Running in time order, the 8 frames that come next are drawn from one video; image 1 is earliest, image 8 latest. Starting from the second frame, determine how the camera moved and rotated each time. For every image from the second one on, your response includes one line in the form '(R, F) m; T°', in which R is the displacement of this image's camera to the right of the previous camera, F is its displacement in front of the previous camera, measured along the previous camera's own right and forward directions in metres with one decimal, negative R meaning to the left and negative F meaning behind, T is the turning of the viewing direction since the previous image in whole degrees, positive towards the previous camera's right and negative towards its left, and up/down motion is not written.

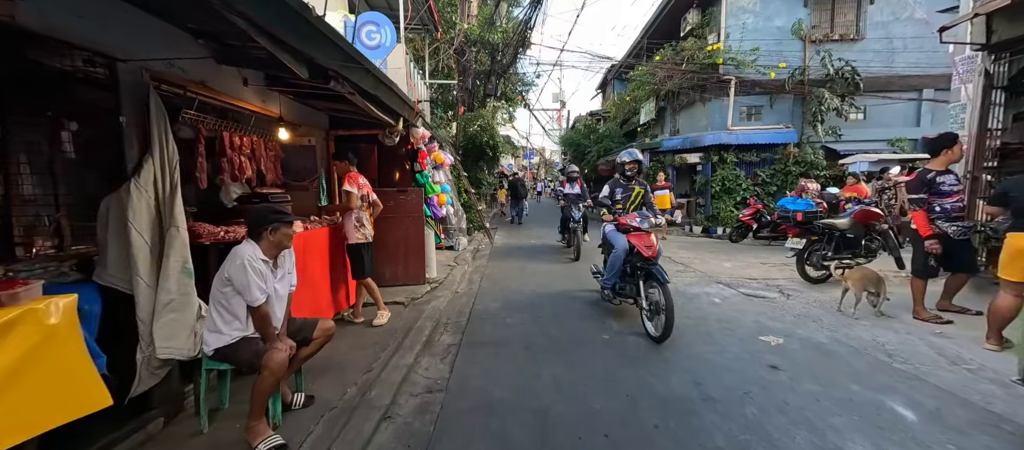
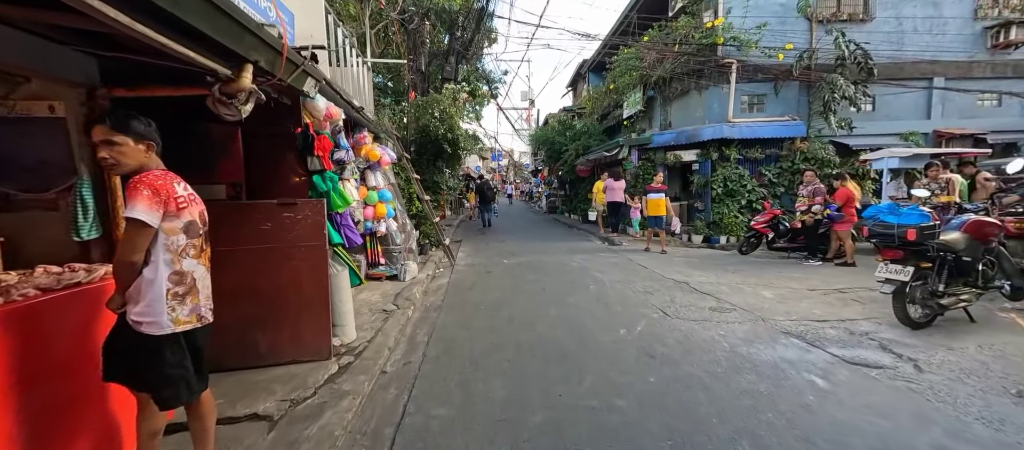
(+0.1, +2.1) m; +4°
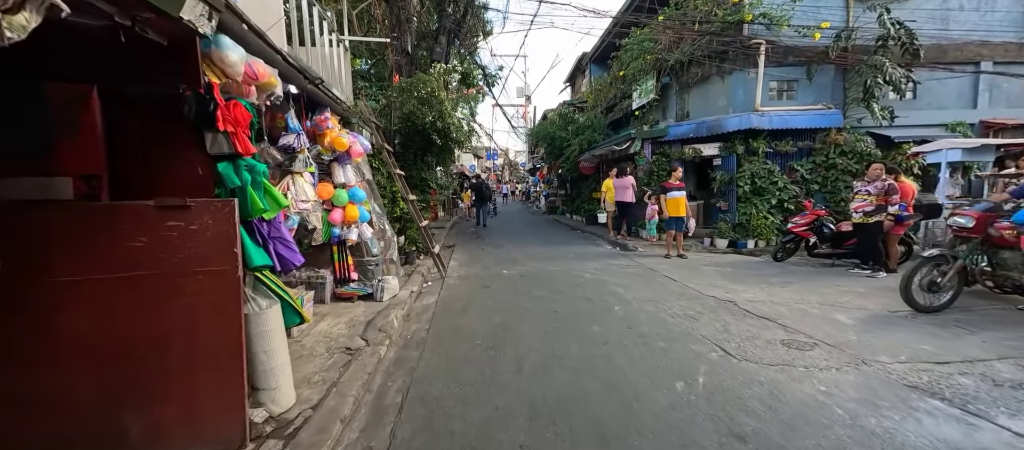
(-0.1, +1.2) m; +1°
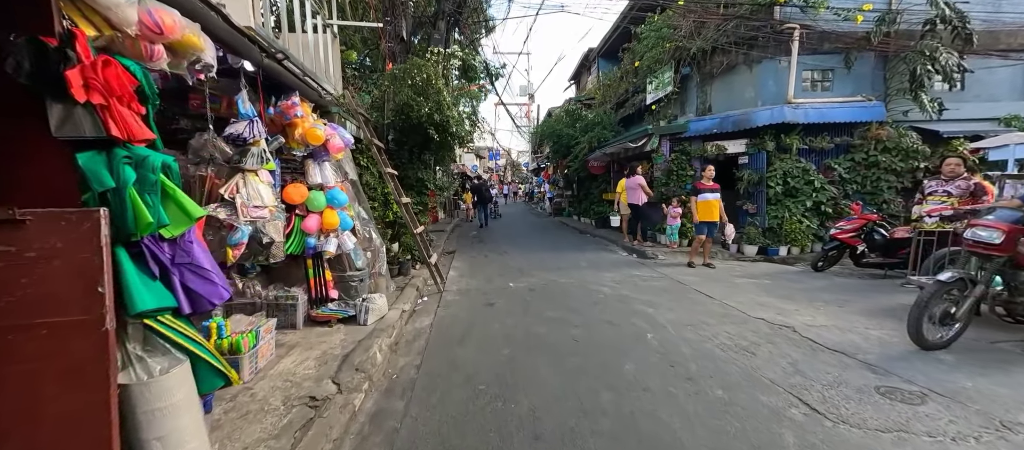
(-0.1, +0.8) m; 0°
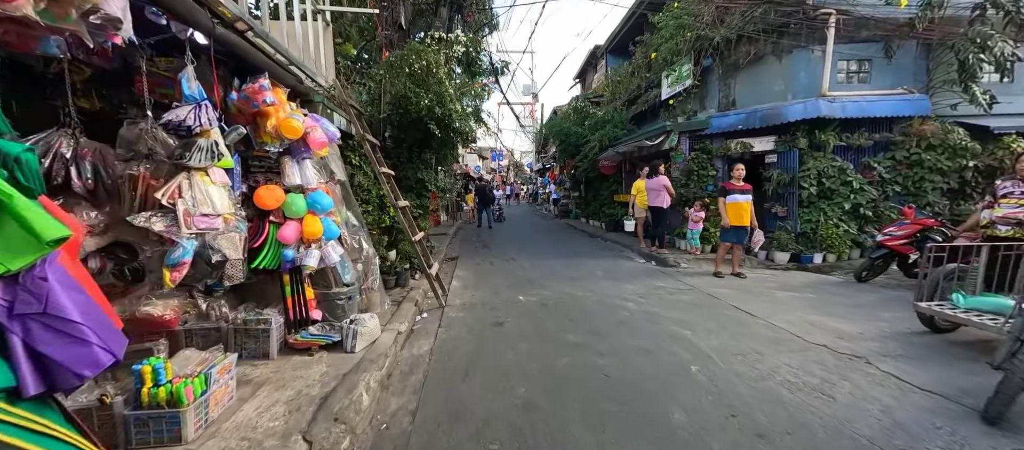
(-0.1, +0.6) m; 0°
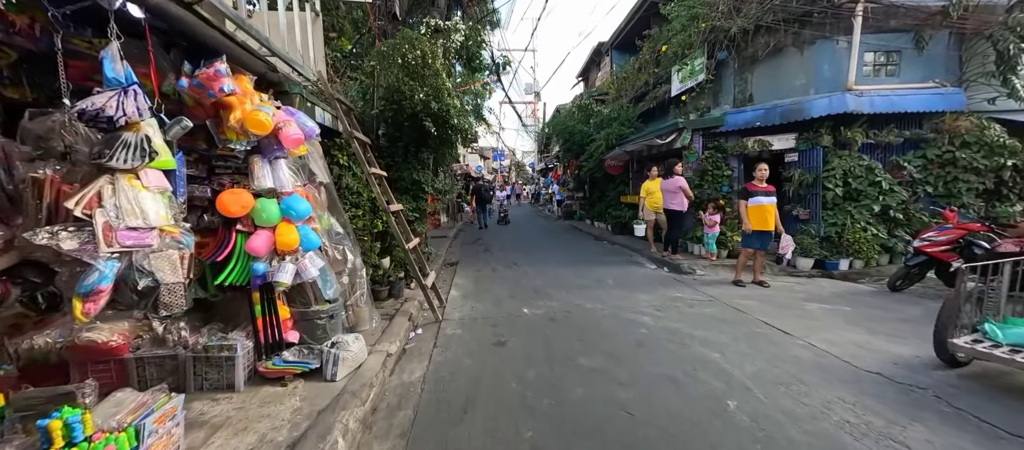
(0.0, +0.5) m; 0°
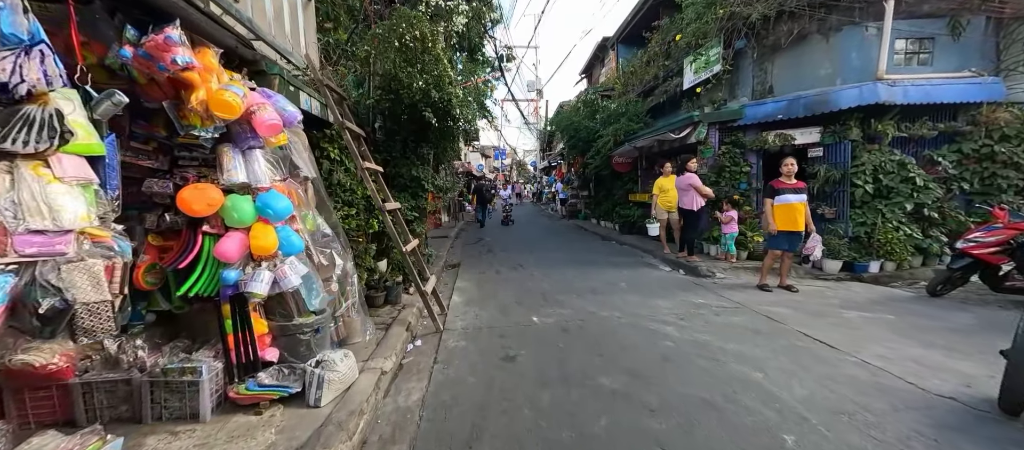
(-0.1, +0.4) m; 0°
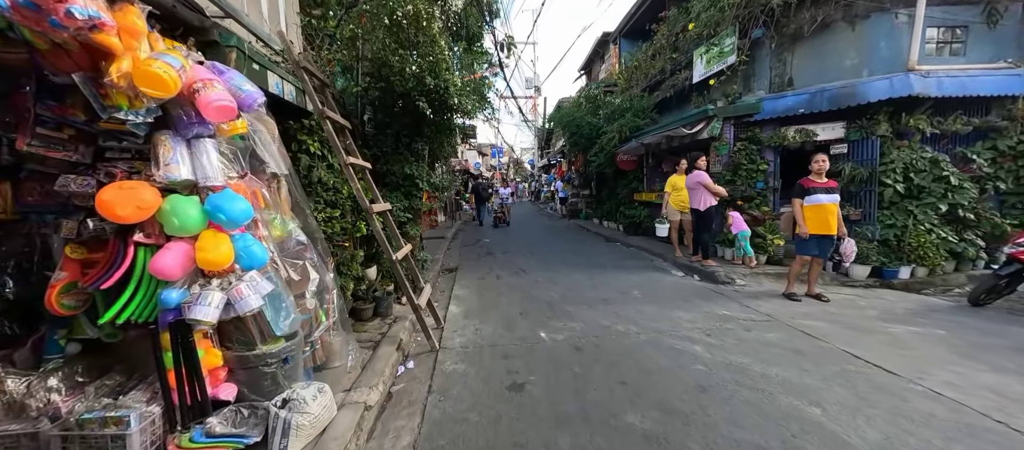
(-0.1, +0.5) m; +1°
